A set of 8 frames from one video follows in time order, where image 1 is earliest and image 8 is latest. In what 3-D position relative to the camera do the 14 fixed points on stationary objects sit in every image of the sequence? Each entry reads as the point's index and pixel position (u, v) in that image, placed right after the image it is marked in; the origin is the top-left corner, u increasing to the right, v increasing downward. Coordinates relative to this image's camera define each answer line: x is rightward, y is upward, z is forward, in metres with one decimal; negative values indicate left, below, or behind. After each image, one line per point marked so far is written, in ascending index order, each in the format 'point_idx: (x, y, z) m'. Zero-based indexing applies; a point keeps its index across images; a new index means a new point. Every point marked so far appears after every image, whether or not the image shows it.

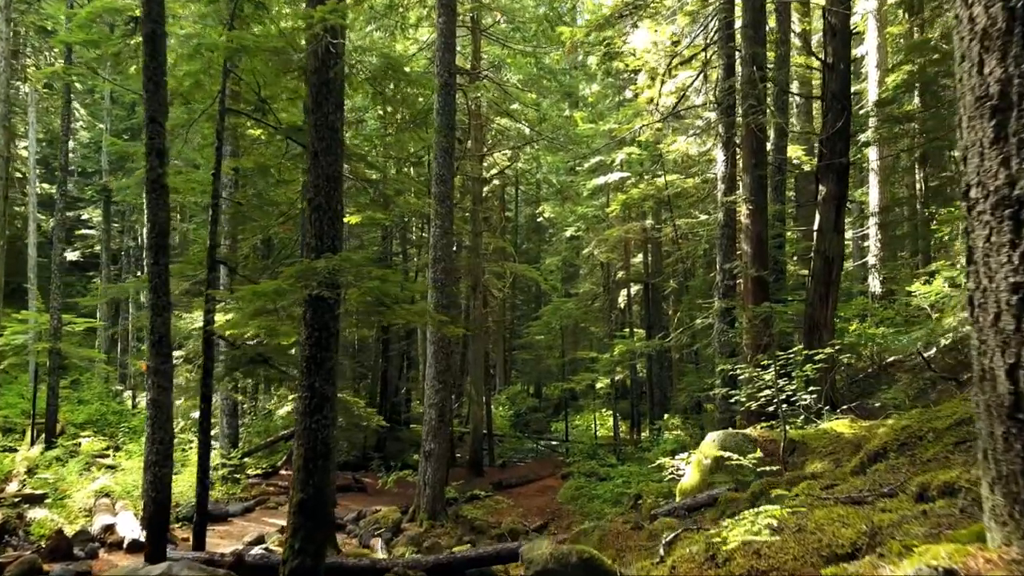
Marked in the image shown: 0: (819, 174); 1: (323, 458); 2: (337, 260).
0: (+4.4, +1.6, +10.9) m
1: (-1.5, -1.3, +6.0) m
2: (-1.3, +0.2, +6.0) m
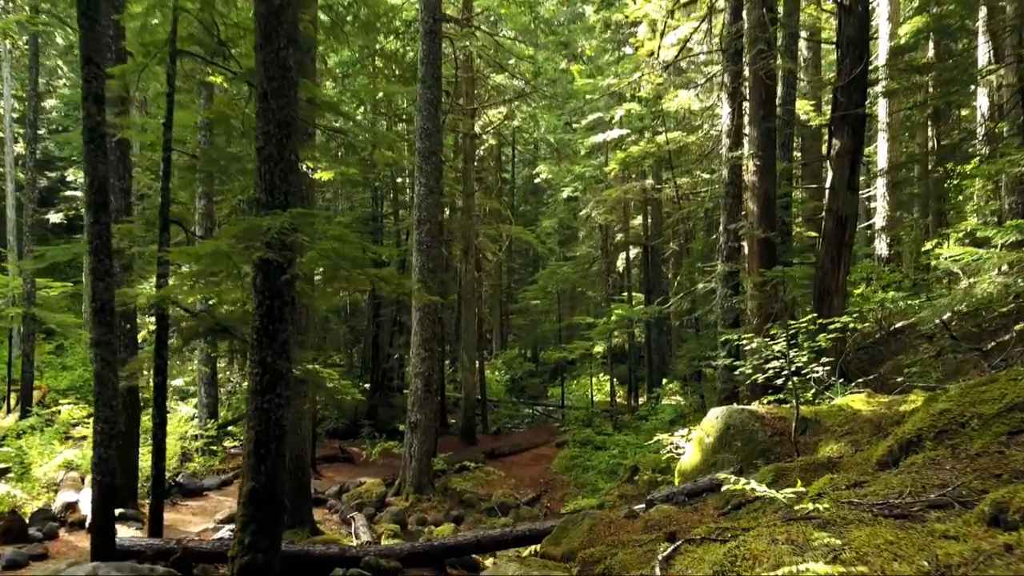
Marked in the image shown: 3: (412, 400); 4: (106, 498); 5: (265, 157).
0: (+4.2, +2.1, +10.1) m
1: (-1.6, -1.1, +5.4) m
2: (-1.5, +0.5, +5.2) m
3: (-1.6, -1.8, +12.2) m
4: (-3.4, -1.8, +6.4) m
5: (-1.8, +0.9, +5.4) m
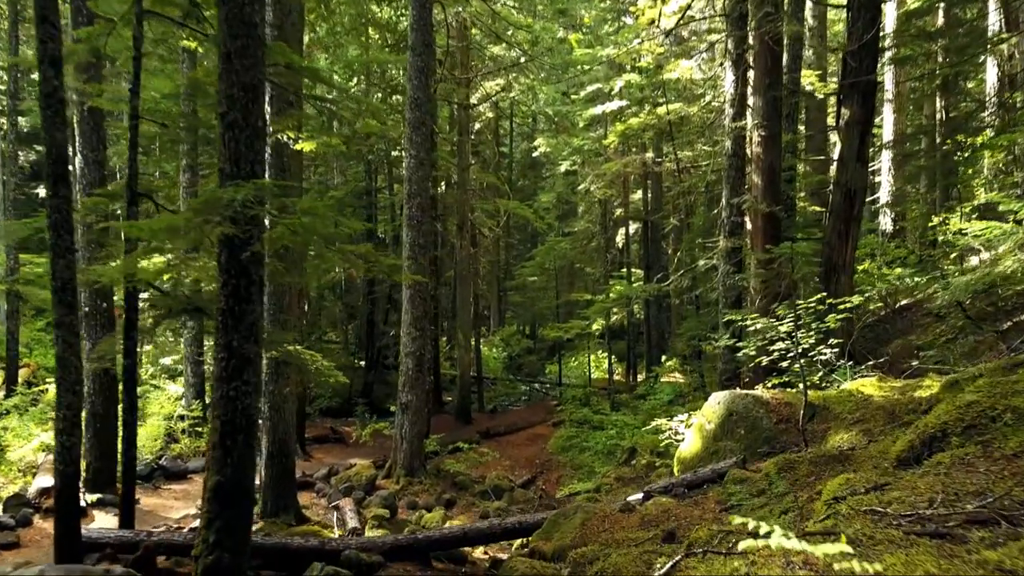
0: (+4.1, +2.4, +9.6) m
1: (-1.7, -0.9, +5.0) m
2: (-1.6, +0.6, +4.8) m
3: (-1.7, -1.4, +11.8) m
4: (-3.5, -1.6, +6.0) m
5: (-1.8, +1.1, +5.0) m
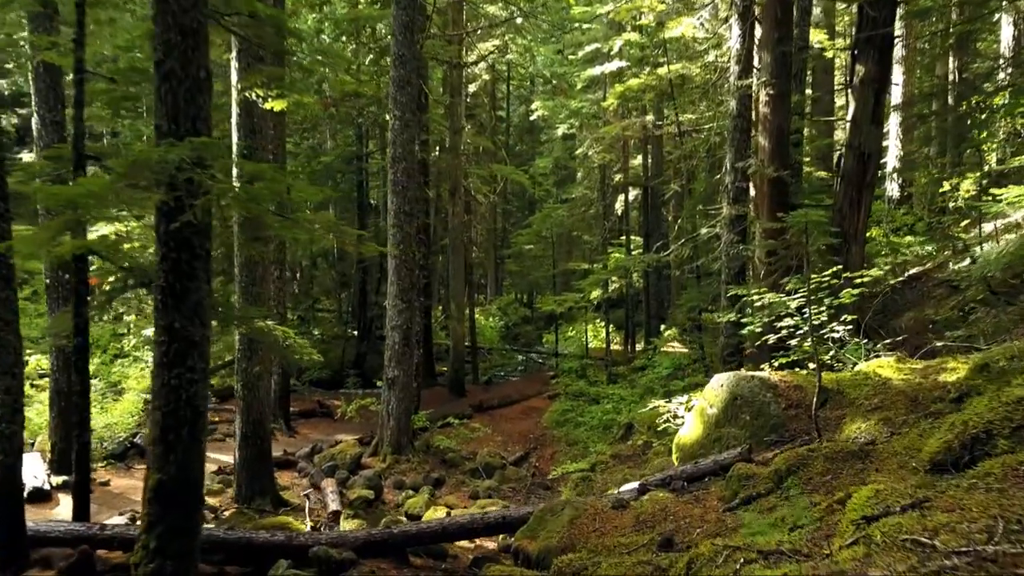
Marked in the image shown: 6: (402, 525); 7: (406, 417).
0: (+4.0, +2.8, +8.9) m
1: (-1.9, -0.8, +4.4) m
2: (-1.7, +0.8, +4.1) m
3: (-1.8, -1.0, +11.3) m
4: (-3.6, -1.4, +5.5) m
5: (-2.0, +1.2, +4.4) m
6: (-0.9, -1.8, +6.0) m
7: (-1.6, -1.9, +11.4) m
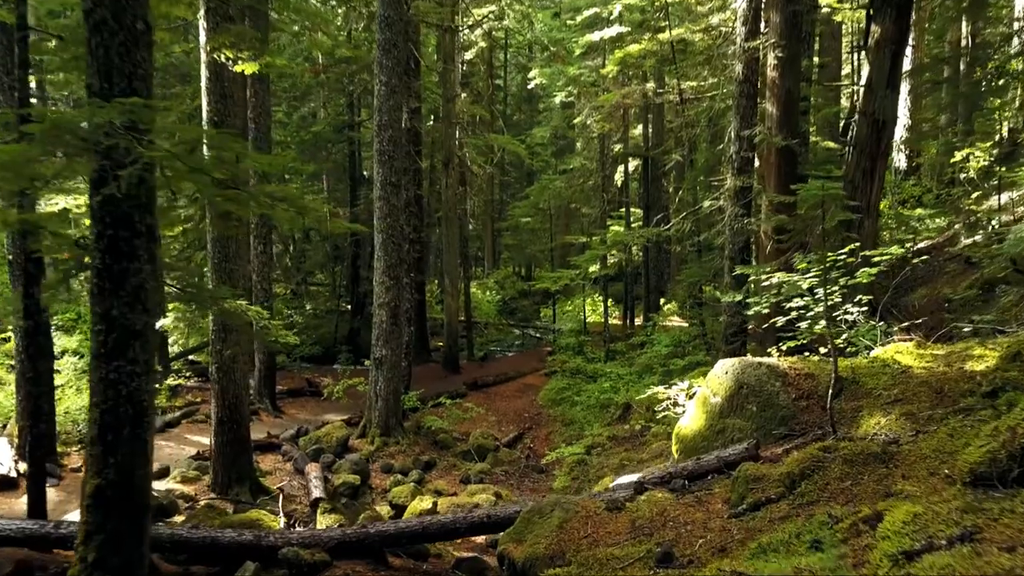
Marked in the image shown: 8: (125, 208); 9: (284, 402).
0: (+3.9, +3.0, +8.3) m
1: (-2.0, -0.7, +3.9) m
2: (-1.8, +0.8, +3.6) m
3: (-1.9, -0.6, +10.8) m
4: (-3.7, -1.3, +5.1) m
5: (-2.1, +1.3, +3.8) m
6: (-1.0, -1.7, +5.5) m
7: (-1.7, -1.6, +11.0) m
8: (-1.9, +0.4, +3.9) m
9: (-3.8, -1.9, +12.9) m
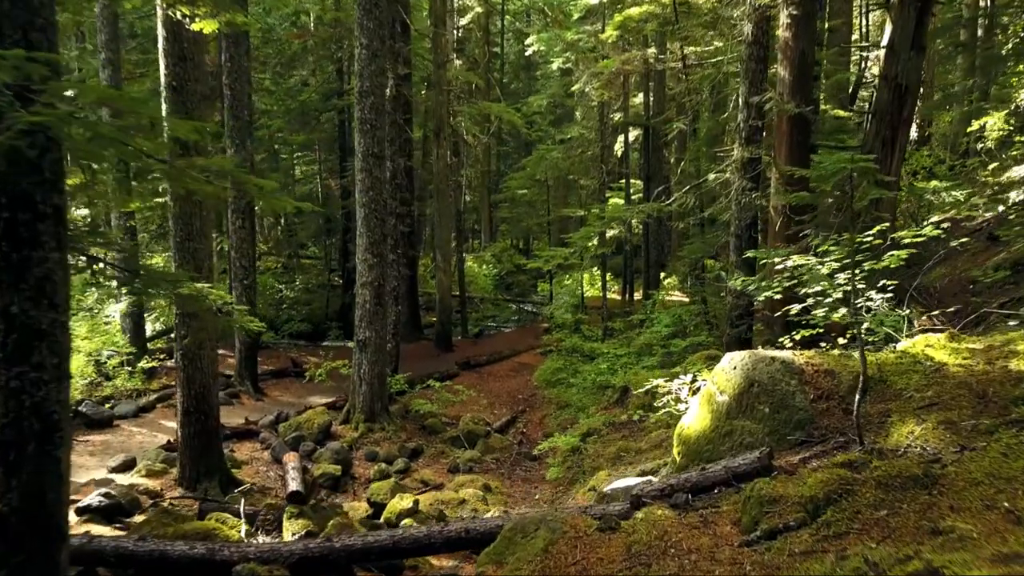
0: (+3.8, +3.2, +7.5) m
1: (-2.1, -0.7, +3.3) m
2: (-1.9, +0.9, +3.0) m
3: (-2.0, -0.3, +10.2) m
4: (-3.8, -1.2, +4.5) m
5: (-2.2, +1.3, +3.1) m
6: (-1.1, -1.6, +5.0) m
7: (-1.8, -1.3, +10.4) m
8: (-2.1, +0.4, +3.2) m
9: (-3.9, -1.5, +12.3) m
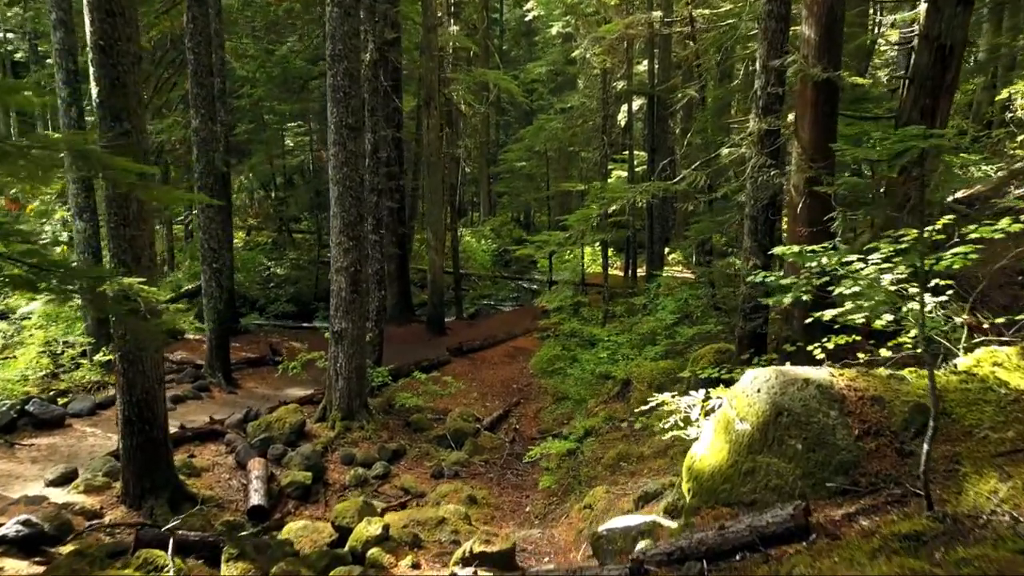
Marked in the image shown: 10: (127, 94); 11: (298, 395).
0: (+3.7, +3.3, +6.5) m
1: (-2.2, -0.7, +2.5) m
2: (-2.1, +0.7, +2.0) m
3: (-2.1, -0.2, +9.3) m
4: (-4.0, -1.2, +3.6) m
5: (-2.3, +1.2, +2.2) m
6: (-1.2, -1.6, +4.1) m
7: (-1.9, -1.1, +9.6) m
8: (-2.2, +0.3, +2.3) m
9: (-4.1, -1.3, +11.5) m
10: (-3.1, +1.6, +6.2) m
11: (-3.0, -1.5, +10.6) m
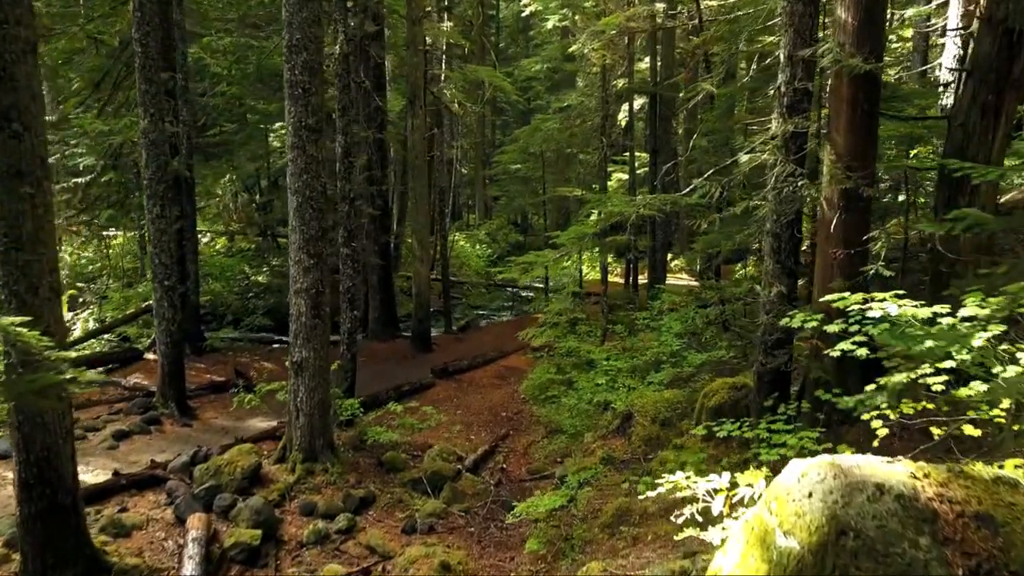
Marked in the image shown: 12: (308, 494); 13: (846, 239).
0: (+3.5, +3.0, +5.3) m
1: (-2.4, -1.0, +1.3) m
2: (-2.2, +0.5, +0.9) m
3: (-2.3, -0.4, +8.2) m
4: (-4.1, -1.5, +2.5) m
5: (-2.5, +1.0, +1.0) m
6: (-1.4, -1.9, +3.0) m
7: (-2.1, -1.3, +8.5) m
8: (-2.4, +0.1, +1.2) m
9: (-4.2, -1.5, +10.4) m
10: (-3.3, +1.3, +5.1) m
11: (-3.1, -1.7, +9.5) m
12: (-2.1, -2.1, +7.8) m
13: (+2.6, +0.4, +6.1) m
